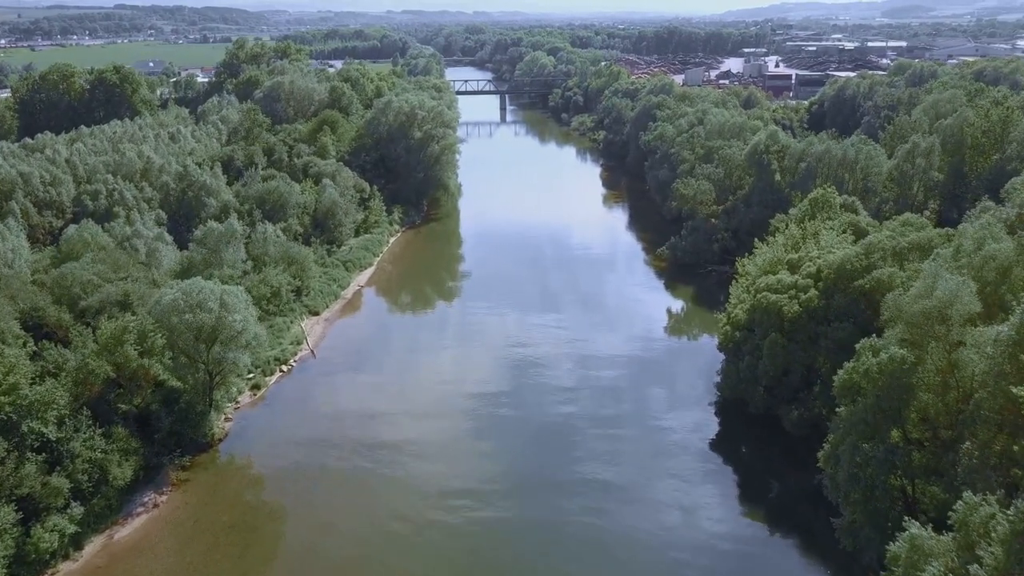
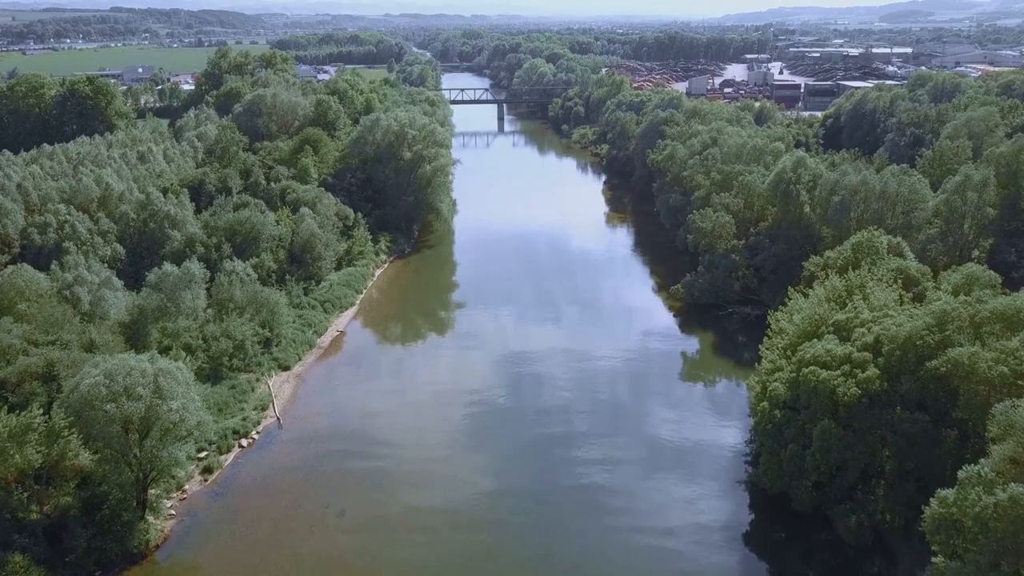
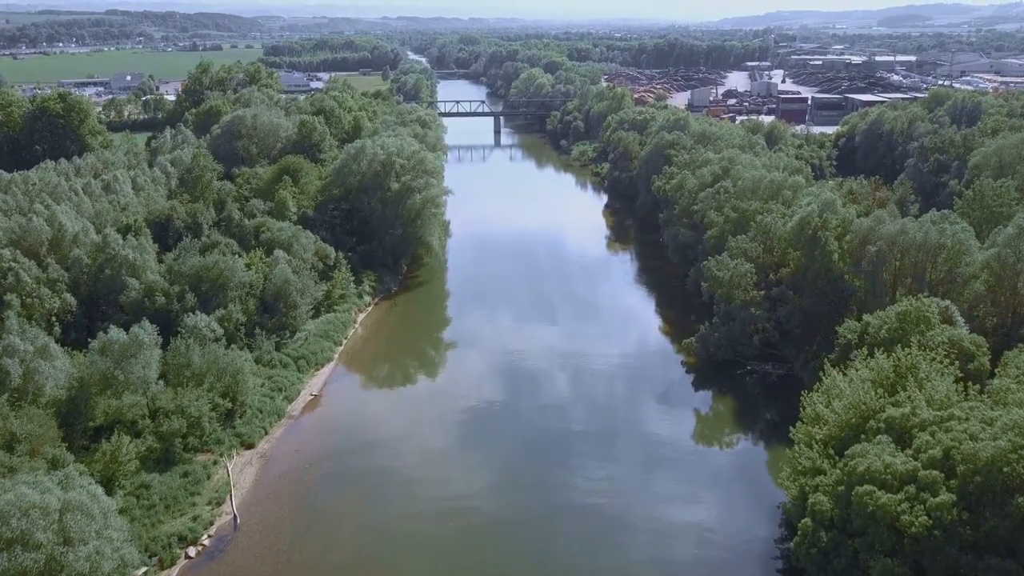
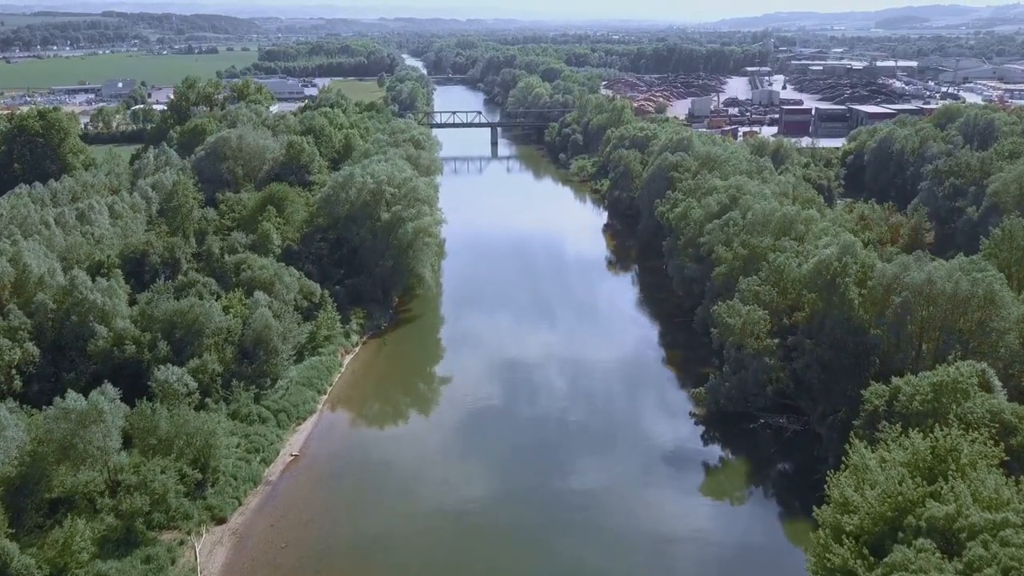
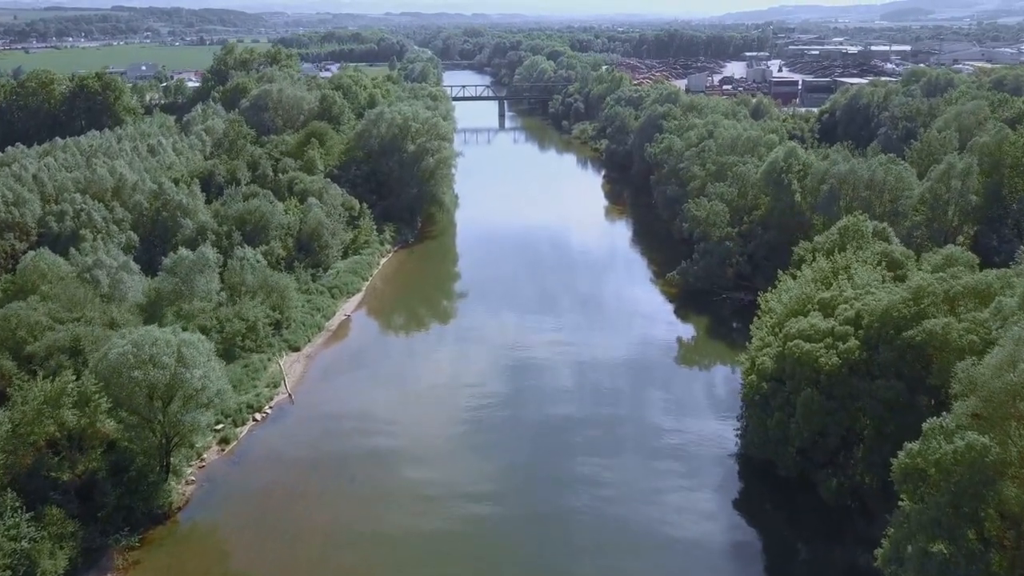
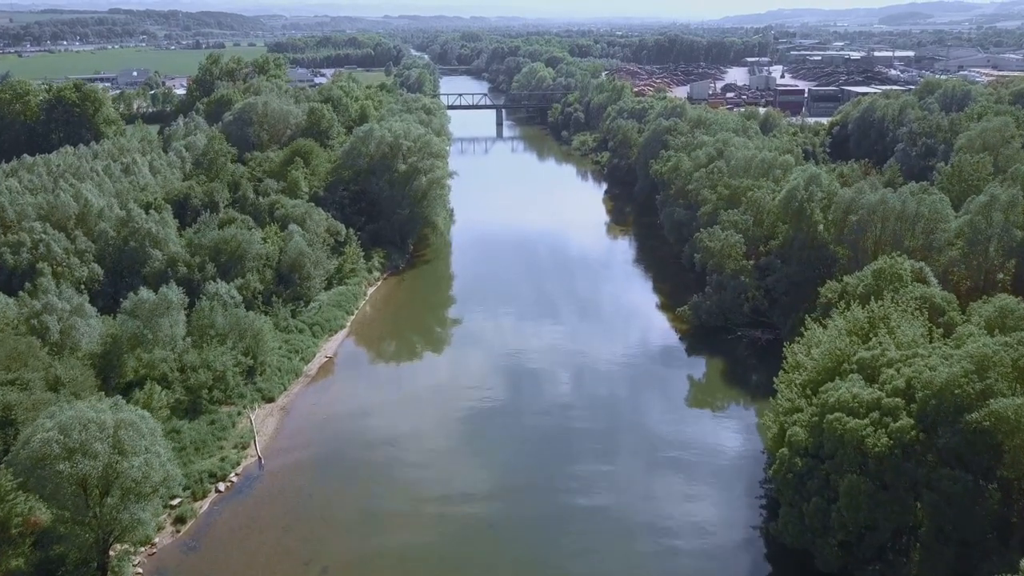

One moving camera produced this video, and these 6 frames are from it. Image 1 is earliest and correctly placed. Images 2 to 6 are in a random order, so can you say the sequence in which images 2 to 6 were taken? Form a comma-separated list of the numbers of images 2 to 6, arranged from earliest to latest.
5, 2, 6, 3, 4
